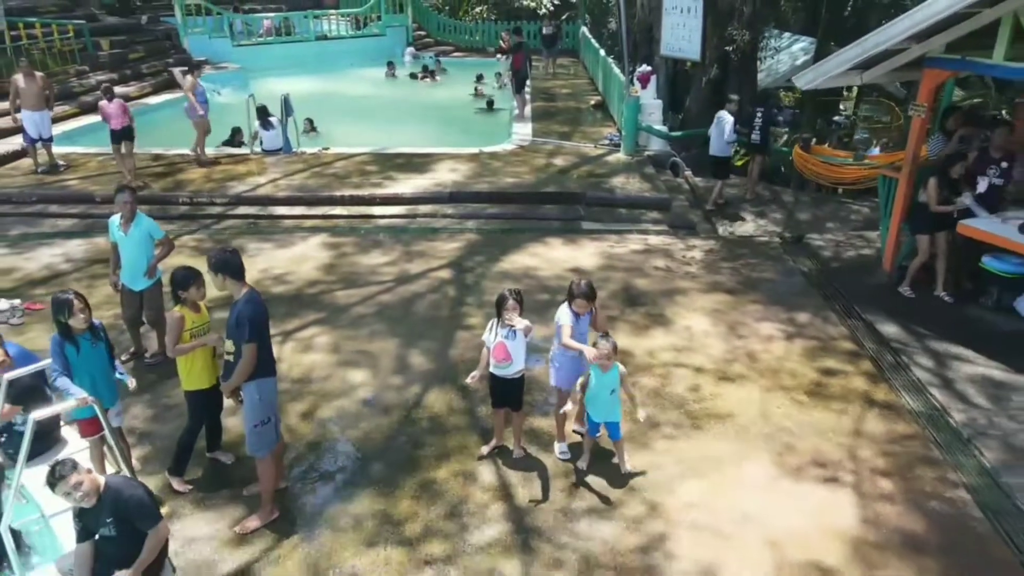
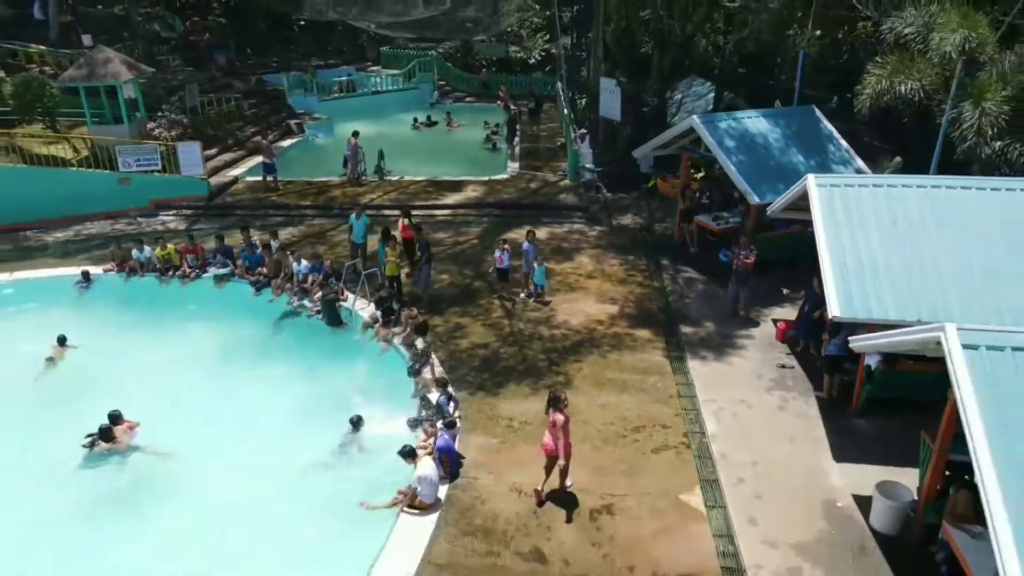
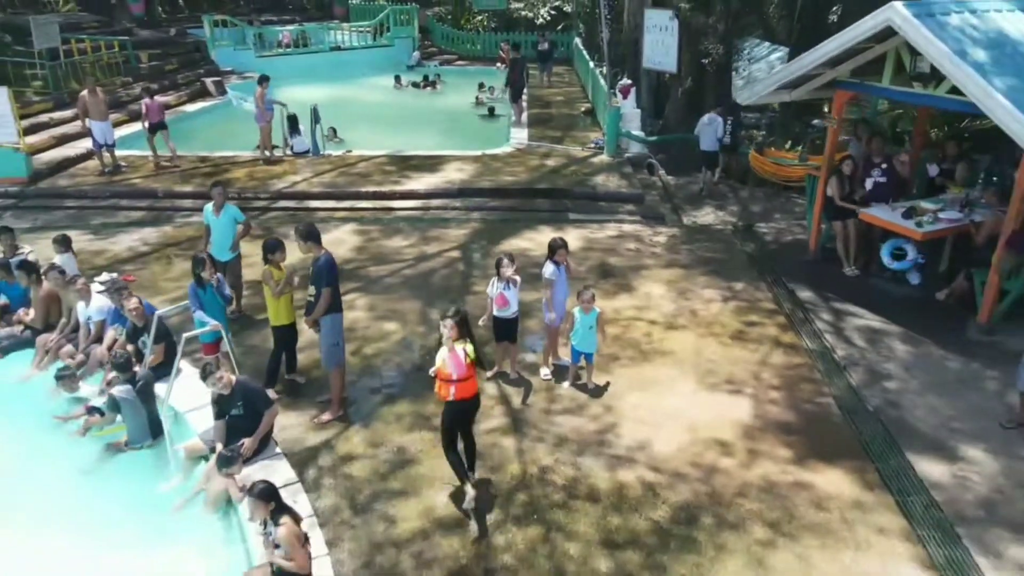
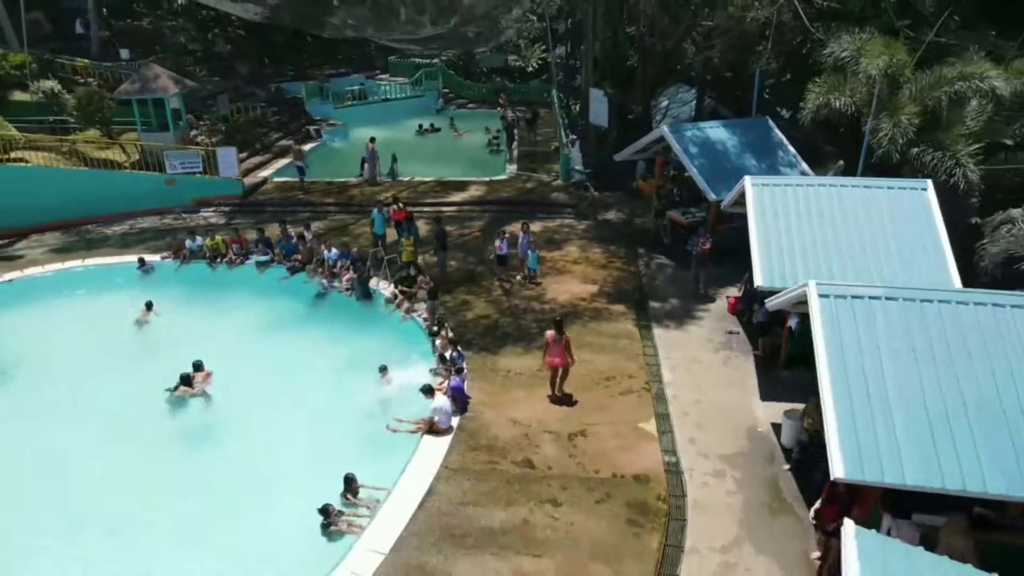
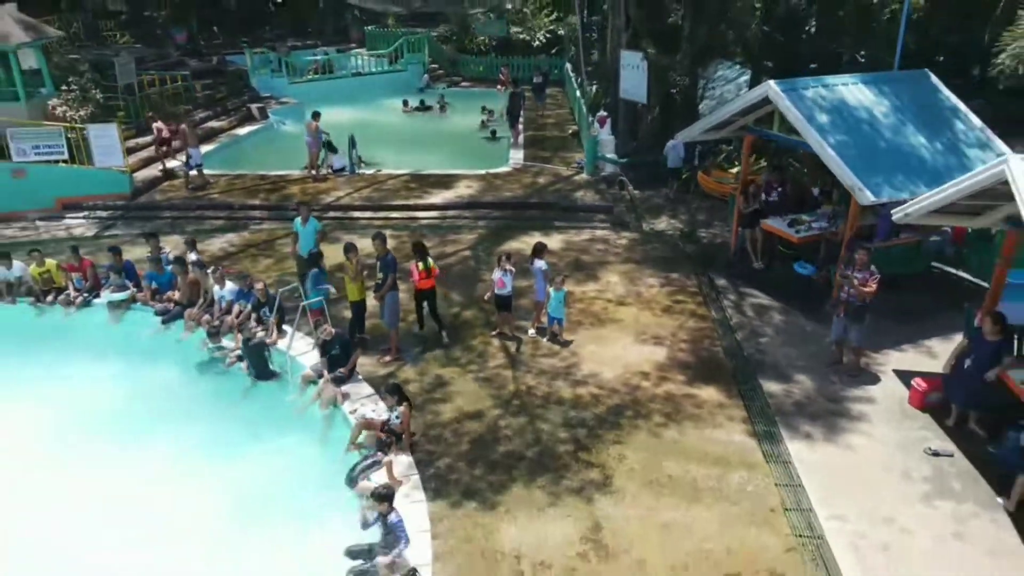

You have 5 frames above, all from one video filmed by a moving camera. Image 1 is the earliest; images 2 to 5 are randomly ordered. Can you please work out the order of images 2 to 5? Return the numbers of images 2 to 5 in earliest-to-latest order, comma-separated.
3, 5, 2, 4
